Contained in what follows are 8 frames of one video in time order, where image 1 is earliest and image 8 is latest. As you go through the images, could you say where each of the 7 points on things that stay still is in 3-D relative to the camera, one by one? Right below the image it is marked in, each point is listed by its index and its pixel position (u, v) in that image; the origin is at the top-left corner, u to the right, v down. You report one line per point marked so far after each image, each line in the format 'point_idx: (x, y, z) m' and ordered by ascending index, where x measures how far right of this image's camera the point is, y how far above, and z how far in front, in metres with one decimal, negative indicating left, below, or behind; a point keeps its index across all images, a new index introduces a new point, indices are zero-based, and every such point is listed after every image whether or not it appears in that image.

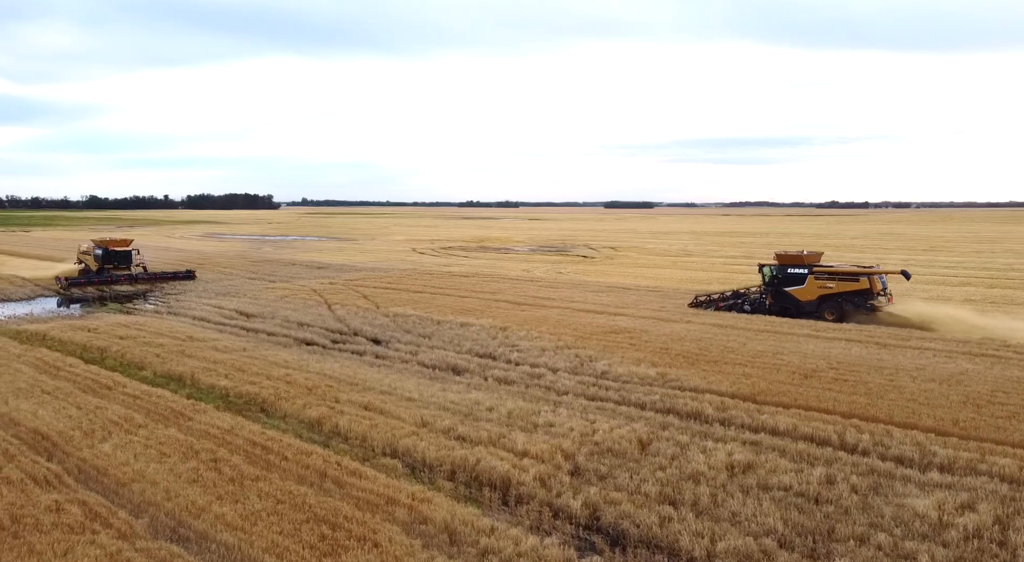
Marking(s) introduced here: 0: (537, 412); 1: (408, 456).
0: (+0.4, -1.7, +10.2) m
1: (-1.1, -1.9, +8.1) m
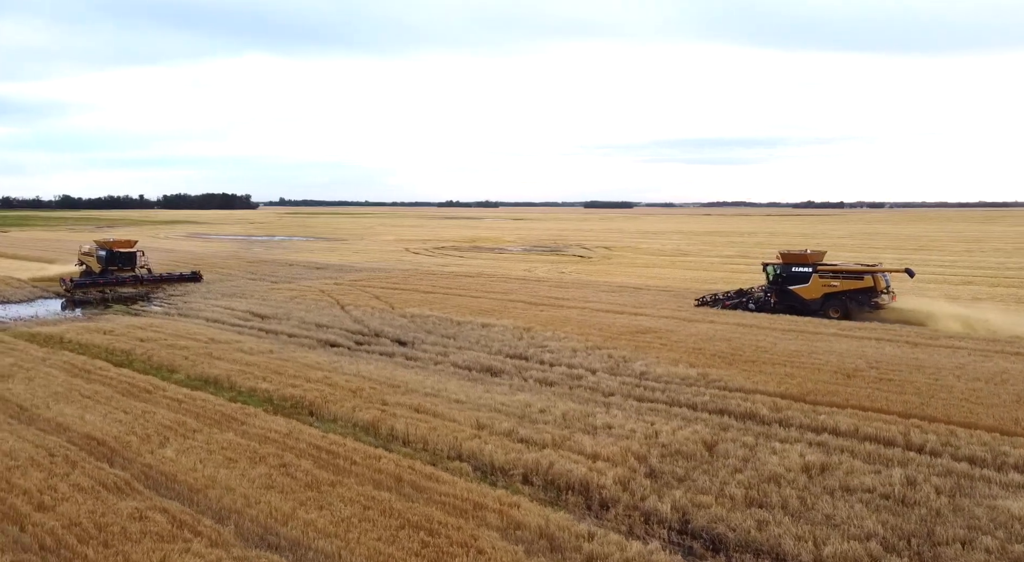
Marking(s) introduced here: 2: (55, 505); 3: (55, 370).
0: (+1.1, -1.7, +10.0) m
1: (-0.4, -1.9, +8.0) m
2: (-3.8, -1.9, +6.4) m
3: (-7.4, -1.4, +12.5) m
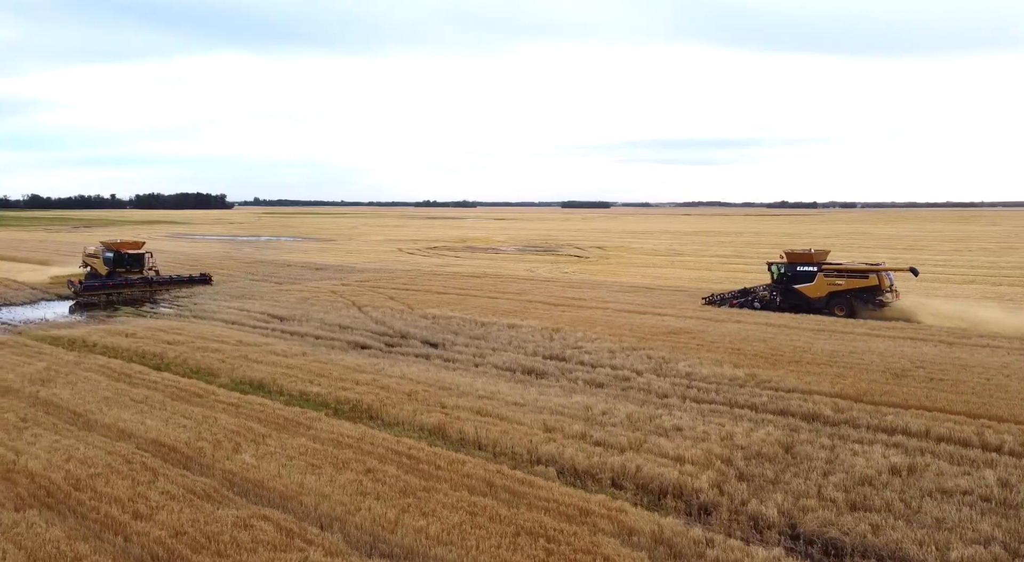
0: (+1.9, -1.7, +10.0) m
1: (+0.5, -1.9, +7.9) m
2: (-2.9, -1.9, +6.2) m
3: (-6.6, -1.5, +12.2) m
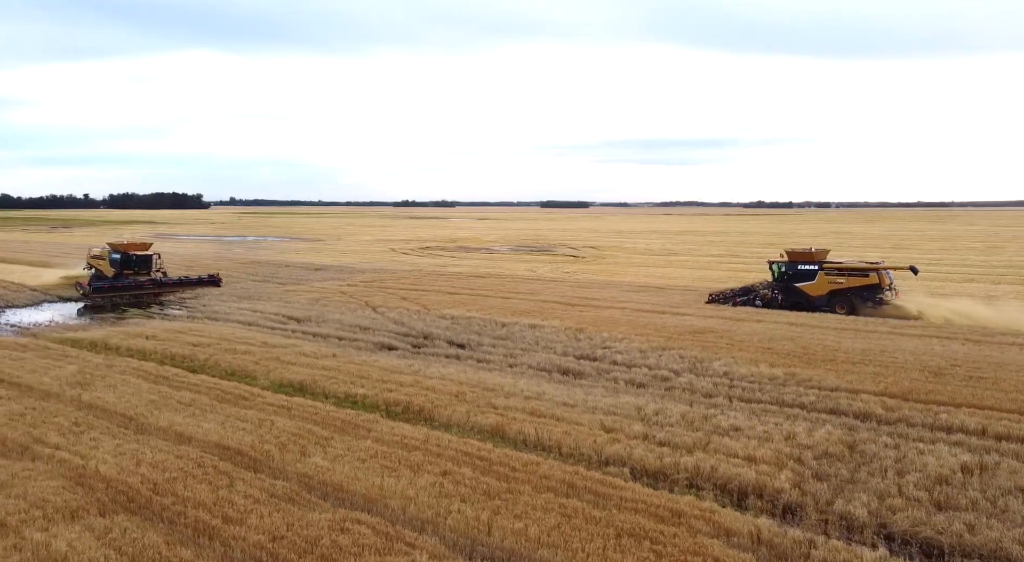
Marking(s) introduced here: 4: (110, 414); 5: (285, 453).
0: (+2.6, -1.7, +9.9) m
1: (+1.2, -1.9, +7.8) m
2: (-2.1, -1.9, +6.2) m
3: (-6.0, -1.5, +12.1) m
4: (-5.0, -1.6, +9.6) m
5: (-2.3, -1.8, +7.9) m
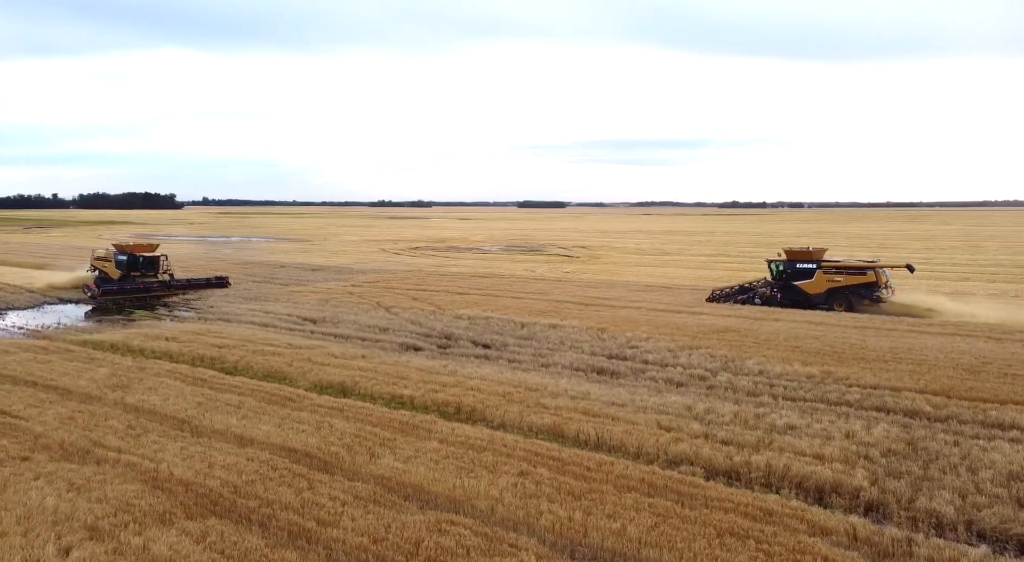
0: (+3.3, -1.7, +10.0) m
1: (+1.9, -1.9, +7.8) m
2: (-1.4, -1.9, +6.1) m
3: (-5.3, -1.5, +11.9) m
4: (-4.3, -1.7, +9.5) m
5: (-1.6, -1.8, +7.9) m
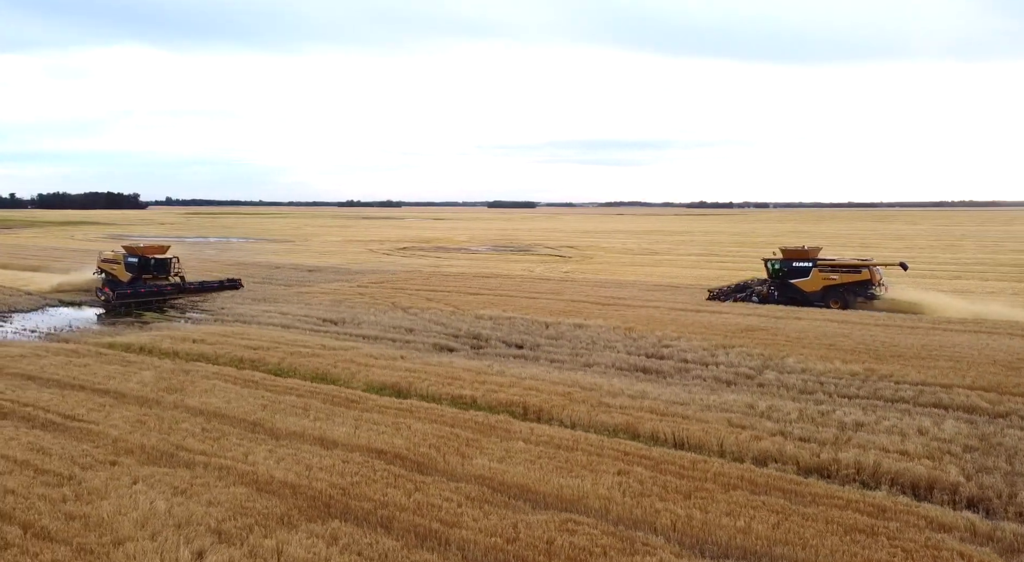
0: (+4.1, -1.7, +10.1) m
1: (+2.8, -1.9, +7.9) m
2: (-0.4, -1.9, +6.1) m
3: (-4.5, -1.5, +11.8) m
4: (-3.4, -1.7, +9.4) m
5: (-0.7, -1.8, +7.8) m
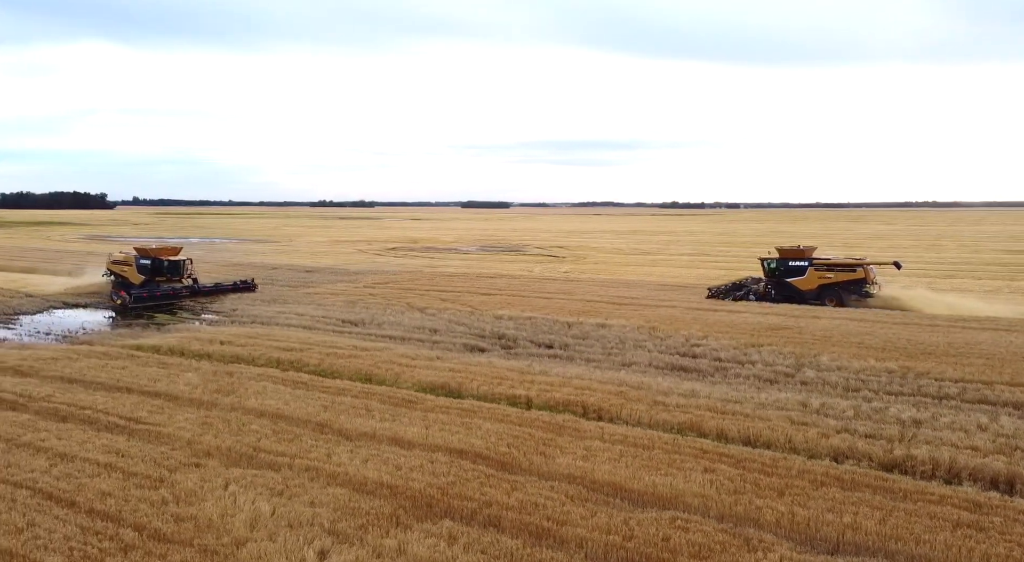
0: (+4.9, -1.7, +10.2) m
1: (+3.7, -1.8, +8.0) m
2: (+0.5, -1.9, +6.1) m
3: (-3.8, -1.5, +11.8) m
4: (-2.6, -1.7, +9.3) m
5: (+0.1, -1.8, +7.9) m
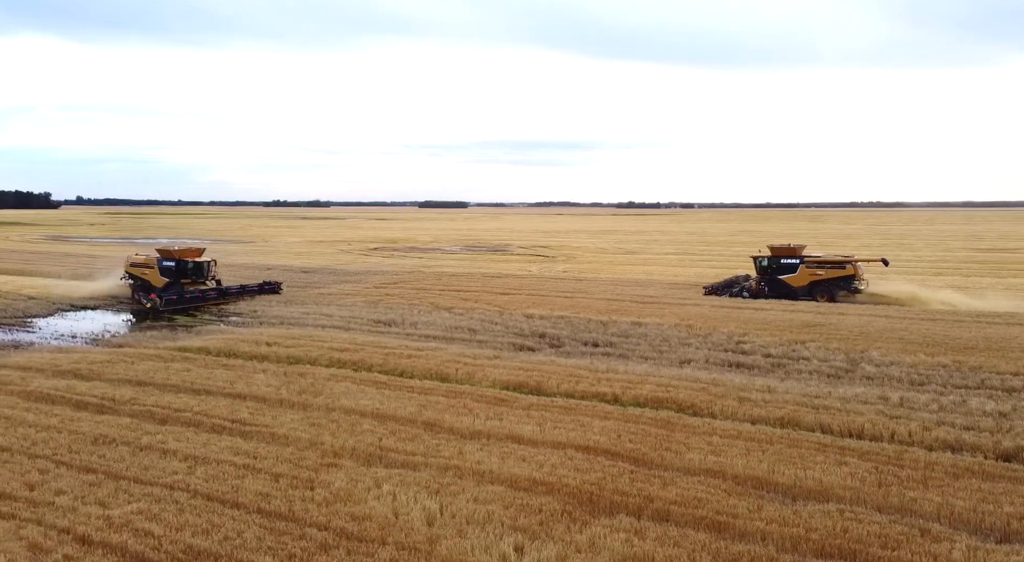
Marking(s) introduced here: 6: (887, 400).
0: (+6.1, -1.7, +10.5) m
1: (+5.0, -1.8, +8.3) m
2: (+1.9, -1.9, +6.3) m
3: (-2.6, -1.5, +11.7) m
4: (-1.4, -1.7, +9.4) m
5: (+1.5, -1.8, +8.0) m
6: (+5.2, -1.7, +10.6) m
